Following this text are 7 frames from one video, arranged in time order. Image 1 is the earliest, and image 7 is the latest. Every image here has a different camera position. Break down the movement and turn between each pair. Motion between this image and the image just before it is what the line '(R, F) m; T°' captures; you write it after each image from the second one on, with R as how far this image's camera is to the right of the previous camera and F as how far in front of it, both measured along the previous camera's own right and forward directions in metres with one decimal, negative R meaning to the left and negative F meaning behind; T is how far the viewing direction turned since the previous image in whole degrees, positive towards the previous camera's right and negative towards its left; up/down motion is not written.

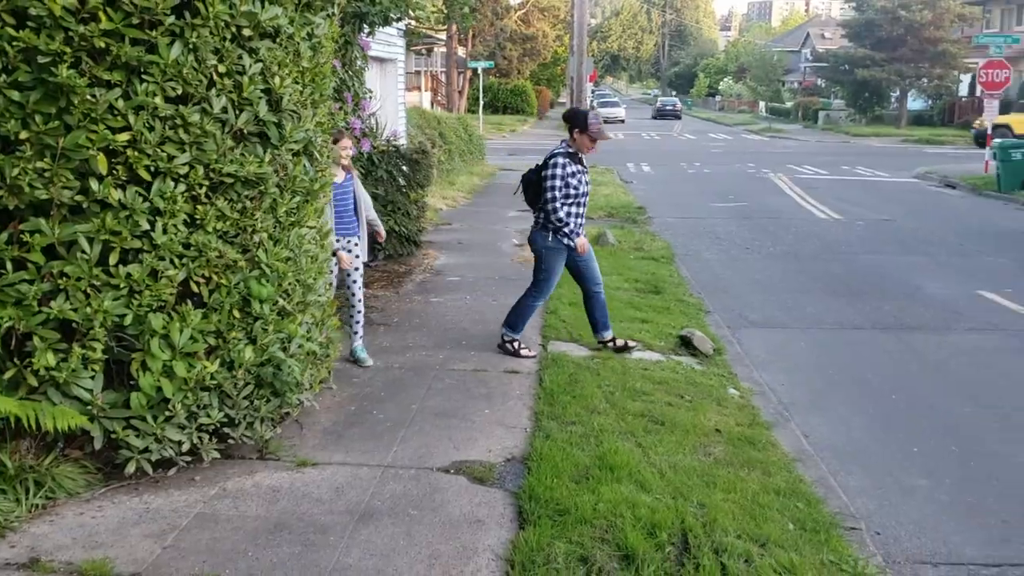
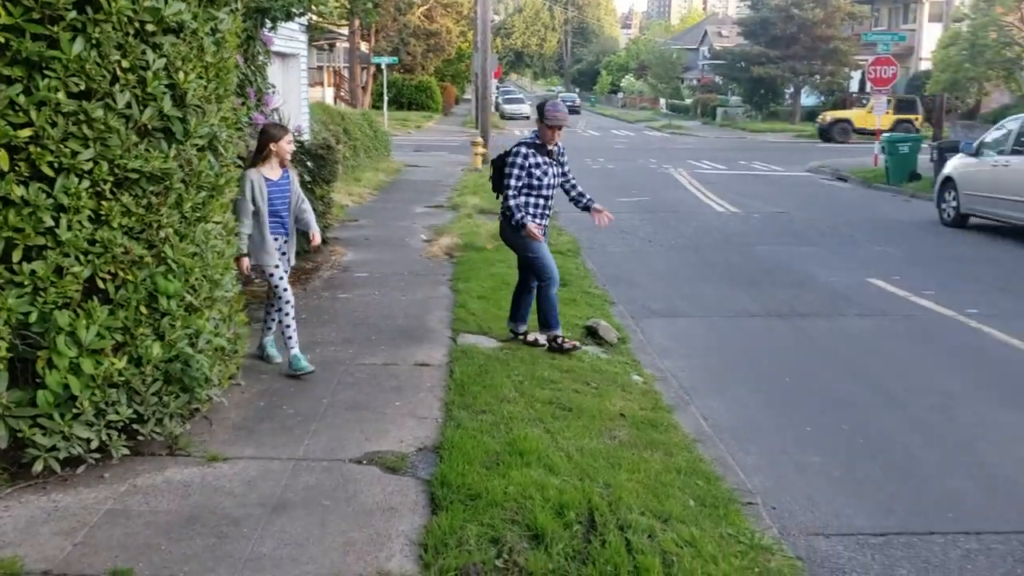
(0.0, -0.1) m; +5°
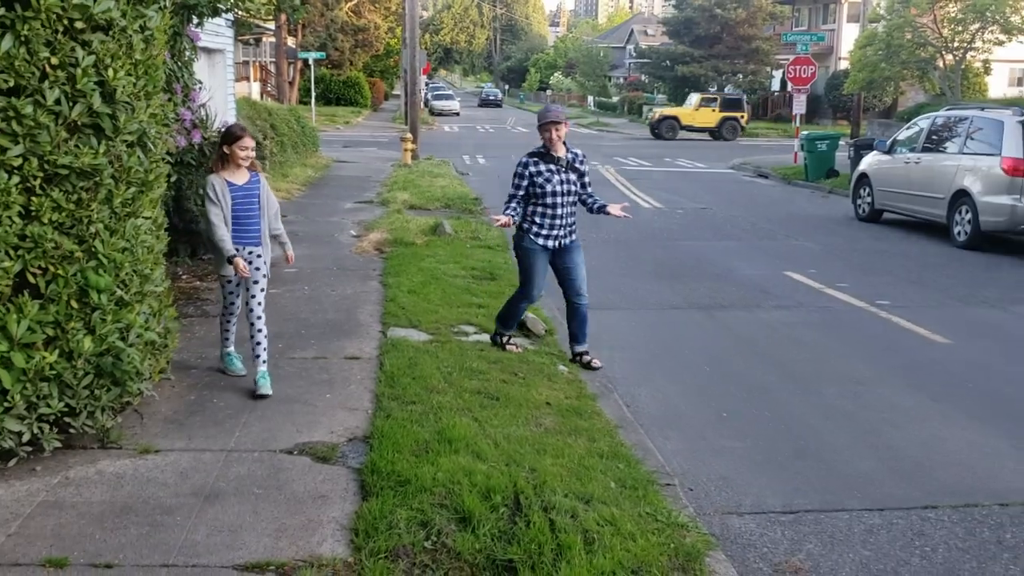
(0.0, -0.2) m; +4°
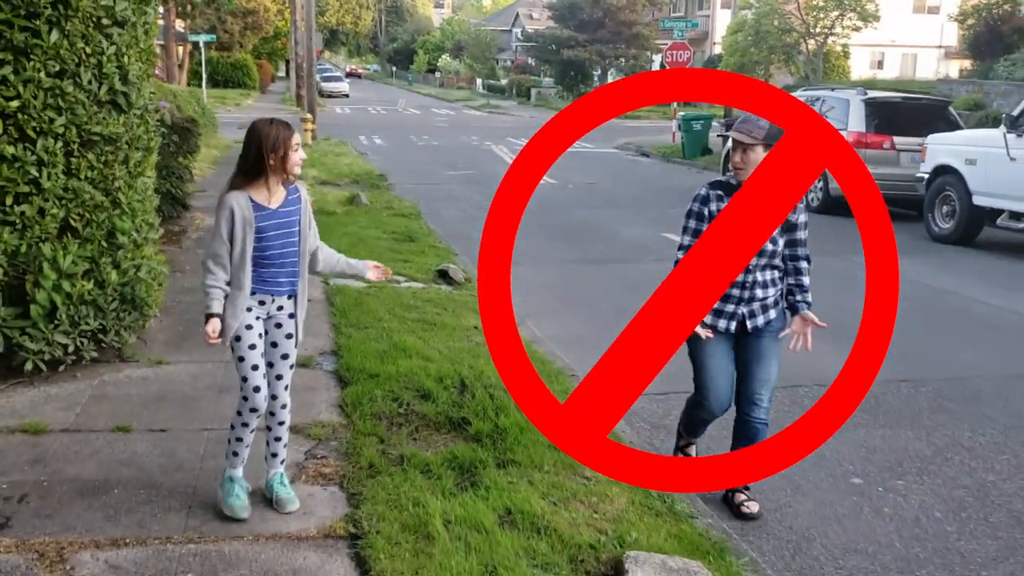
(-0.3, -1.4) m; +6°
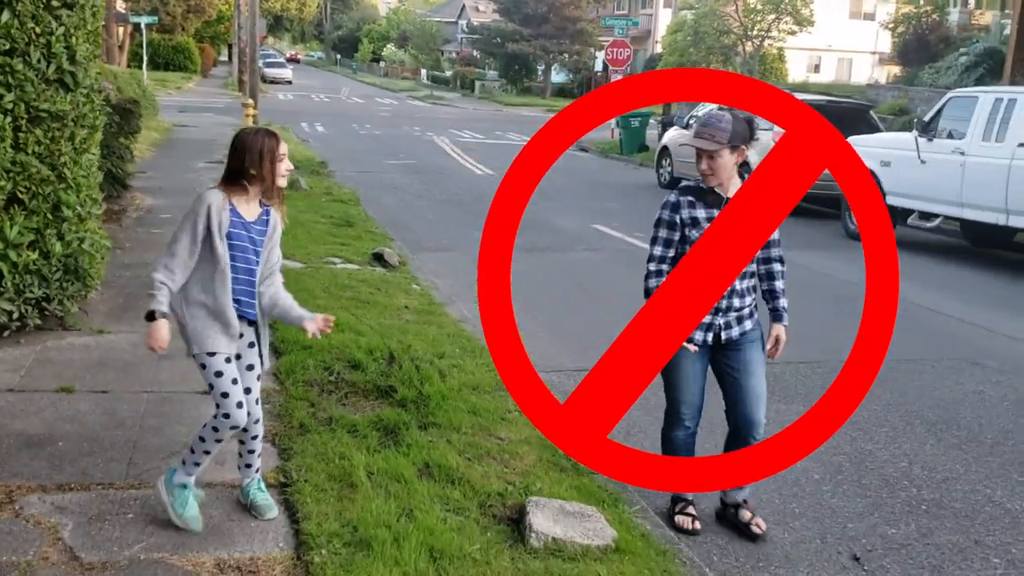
(+0.1, -0.4) m; +3°
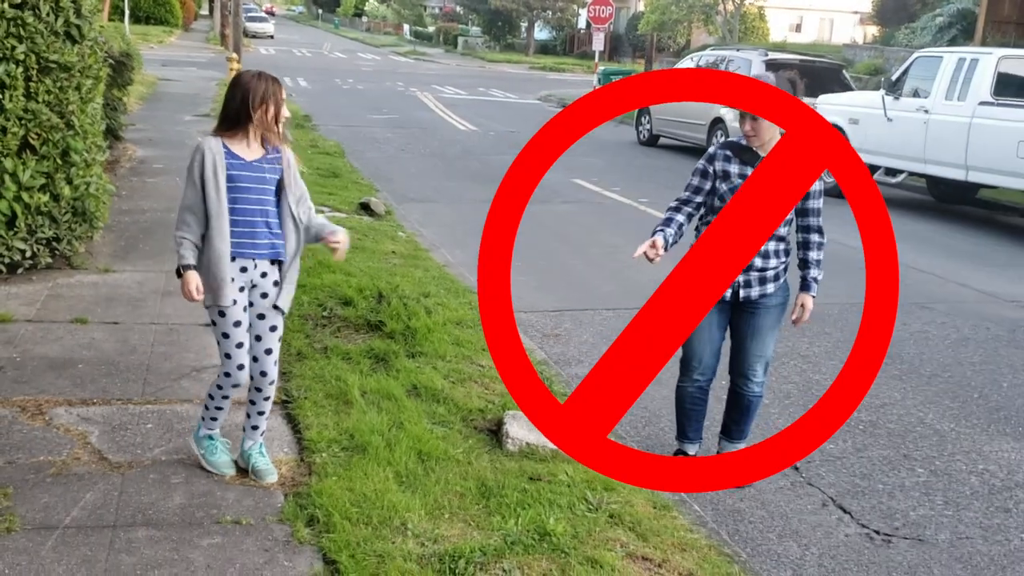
(0.0, -0.5) m; +1°
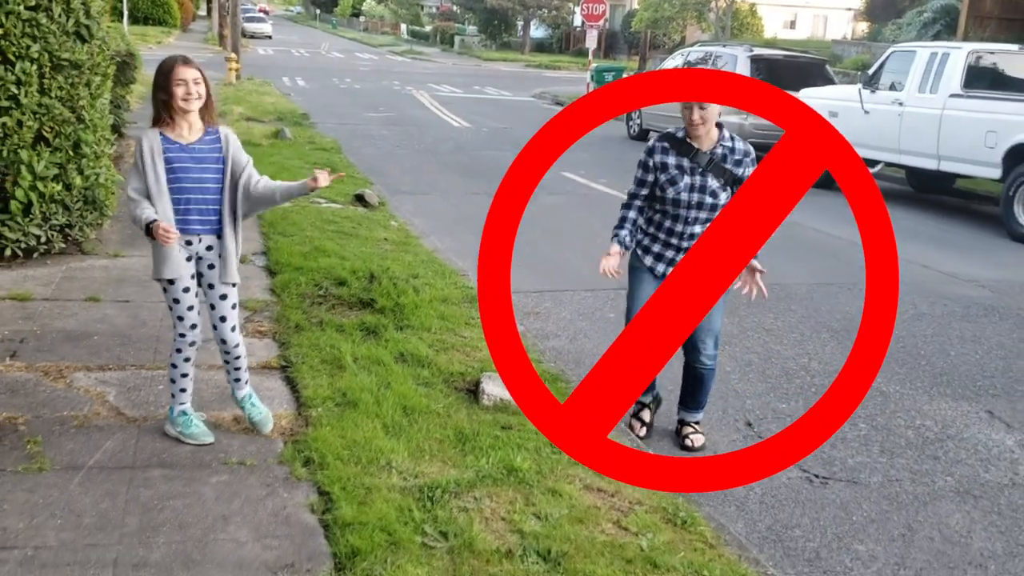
(+0.1, -0.5) m; 0°
